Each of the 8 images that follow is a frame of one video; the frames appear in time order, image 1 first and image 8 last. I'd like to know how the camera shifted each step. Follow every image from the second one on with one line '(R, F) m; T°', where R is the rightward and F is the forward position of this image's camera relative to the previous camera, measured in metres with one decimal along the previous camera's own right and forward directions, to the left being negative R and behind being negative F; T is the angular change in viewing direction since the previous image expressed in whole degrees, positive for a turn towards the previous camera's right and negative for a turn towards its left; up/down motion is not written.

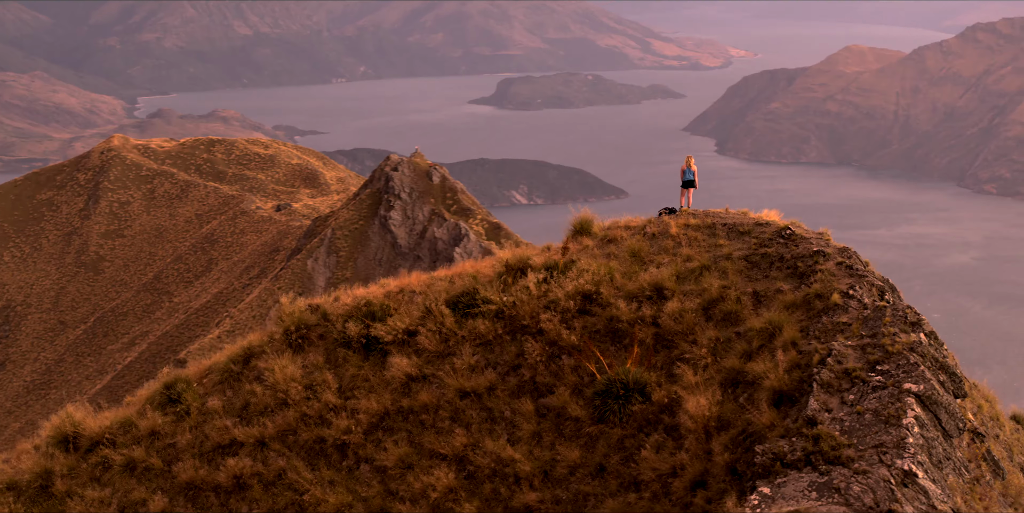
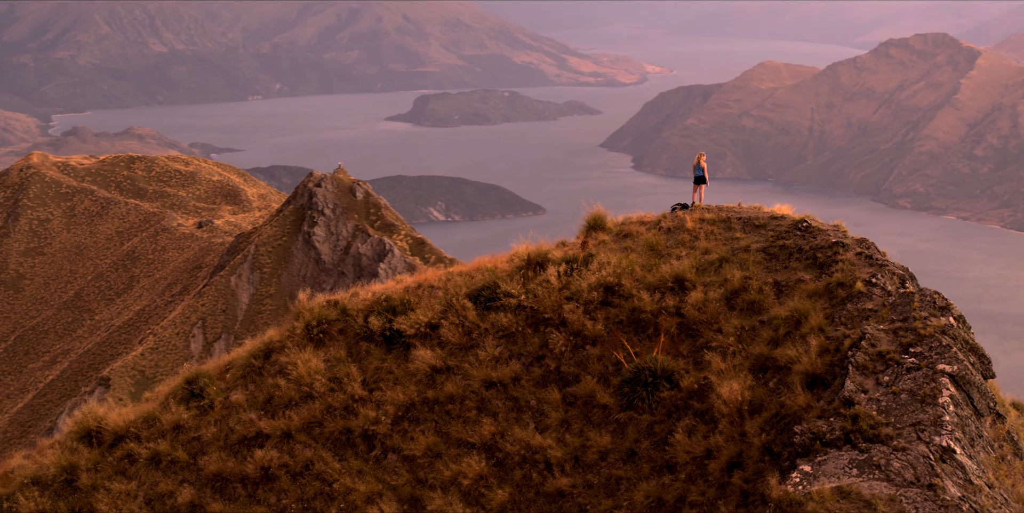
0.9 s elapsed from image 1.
(-2.3, -0.6) m; +1°
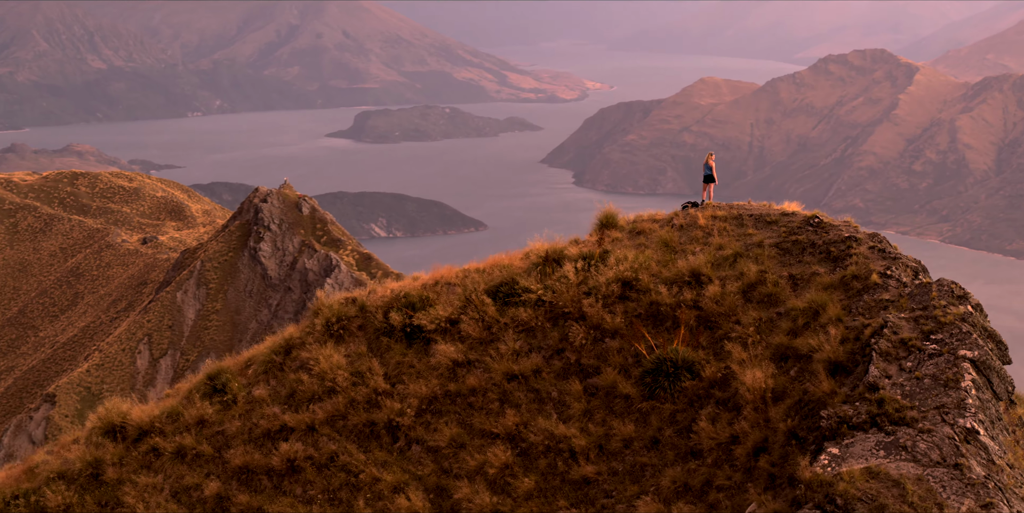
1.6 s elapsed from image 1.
(-1.9, -0.9) m; 0°
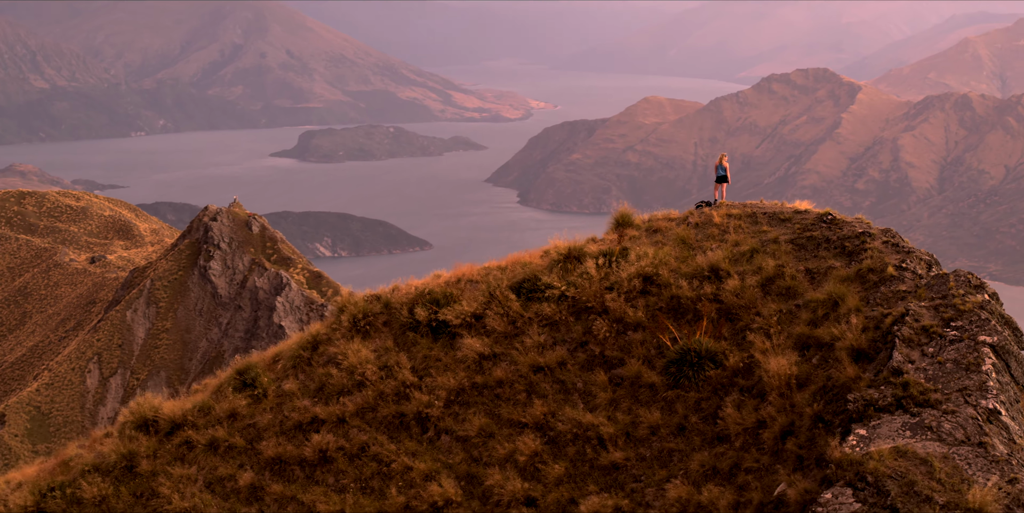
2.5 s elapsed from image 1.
(-2.1, -1.4) m; 0°
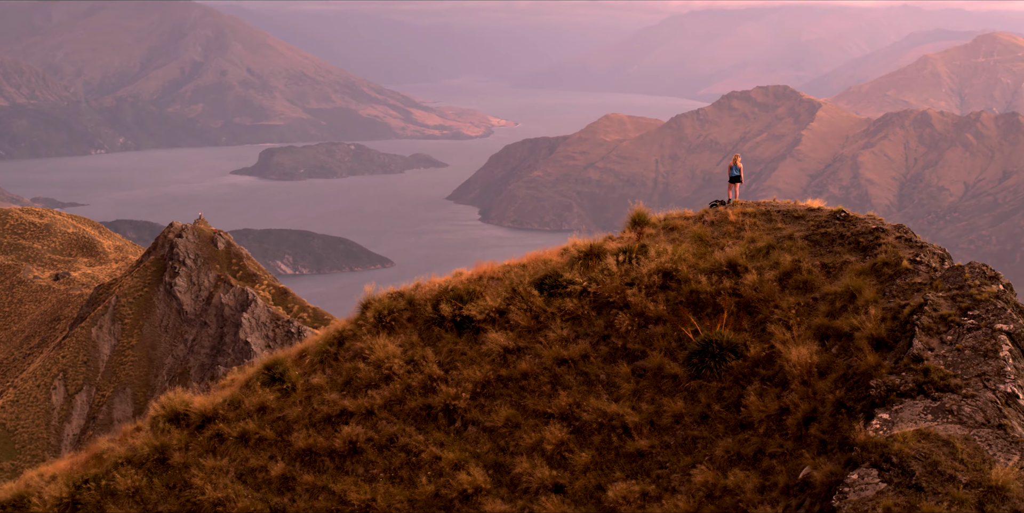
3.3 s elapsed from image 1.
(-1.9, -1.3) m; 0°
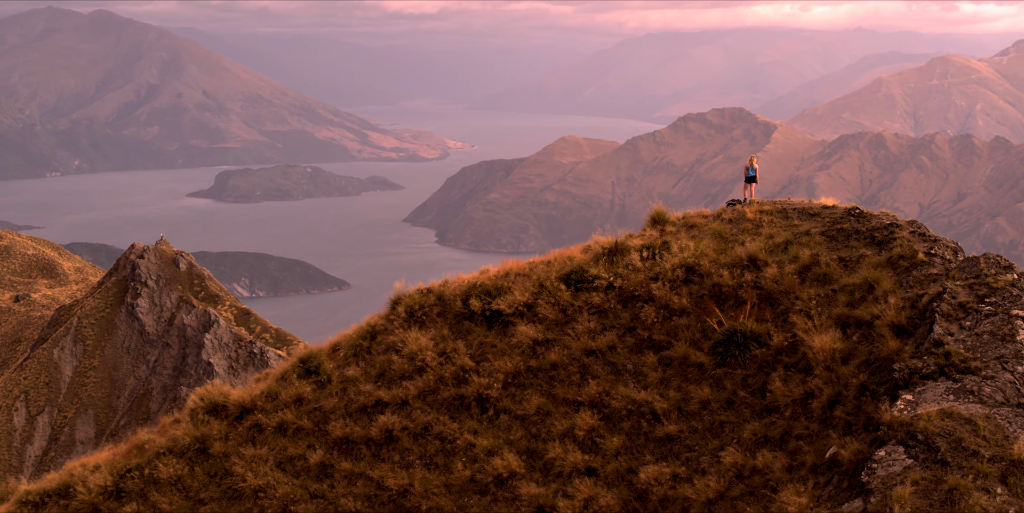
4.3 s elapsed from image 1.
(-2.3, -1.9) m; 0°
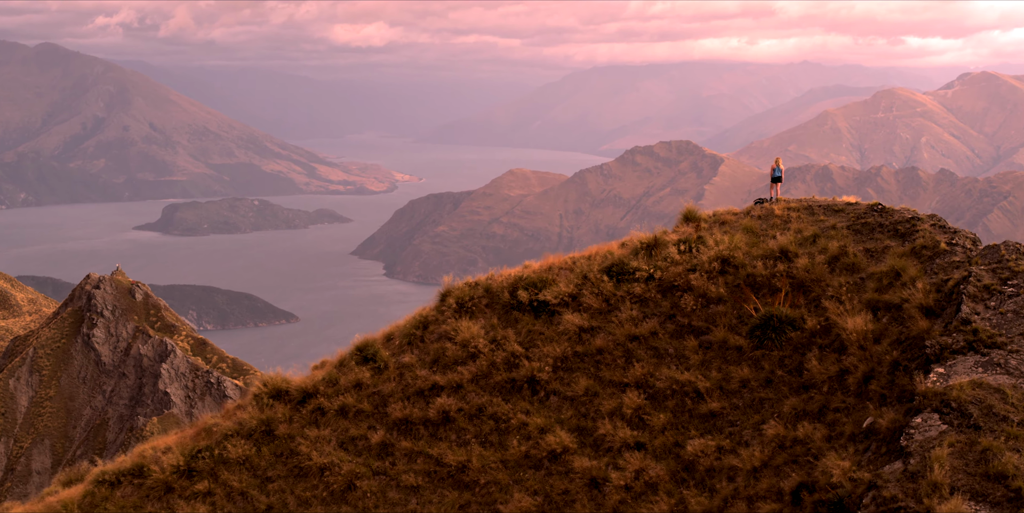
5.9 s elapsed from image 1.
(-3.9, -3.5) m; 0°
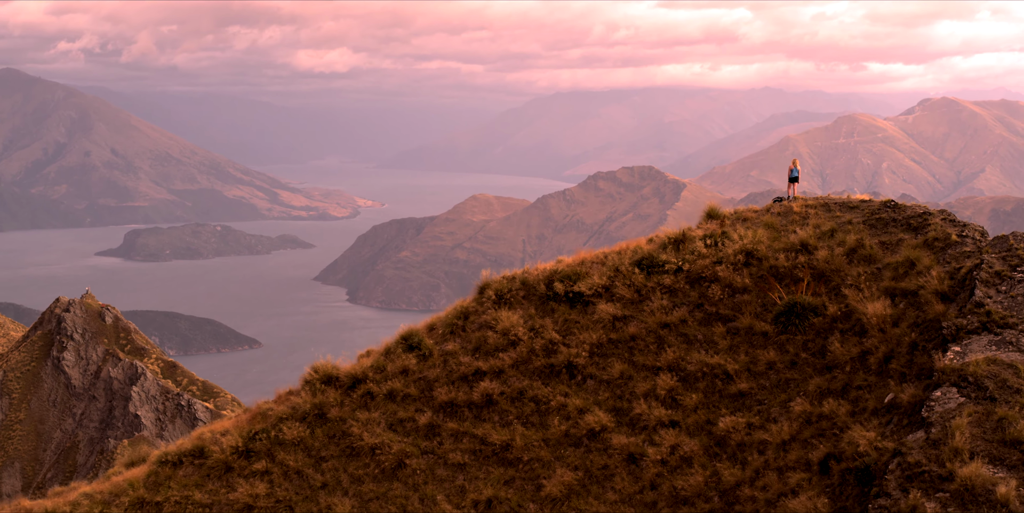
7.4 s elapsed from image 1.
(-3.2, -3.7) m; -1°
